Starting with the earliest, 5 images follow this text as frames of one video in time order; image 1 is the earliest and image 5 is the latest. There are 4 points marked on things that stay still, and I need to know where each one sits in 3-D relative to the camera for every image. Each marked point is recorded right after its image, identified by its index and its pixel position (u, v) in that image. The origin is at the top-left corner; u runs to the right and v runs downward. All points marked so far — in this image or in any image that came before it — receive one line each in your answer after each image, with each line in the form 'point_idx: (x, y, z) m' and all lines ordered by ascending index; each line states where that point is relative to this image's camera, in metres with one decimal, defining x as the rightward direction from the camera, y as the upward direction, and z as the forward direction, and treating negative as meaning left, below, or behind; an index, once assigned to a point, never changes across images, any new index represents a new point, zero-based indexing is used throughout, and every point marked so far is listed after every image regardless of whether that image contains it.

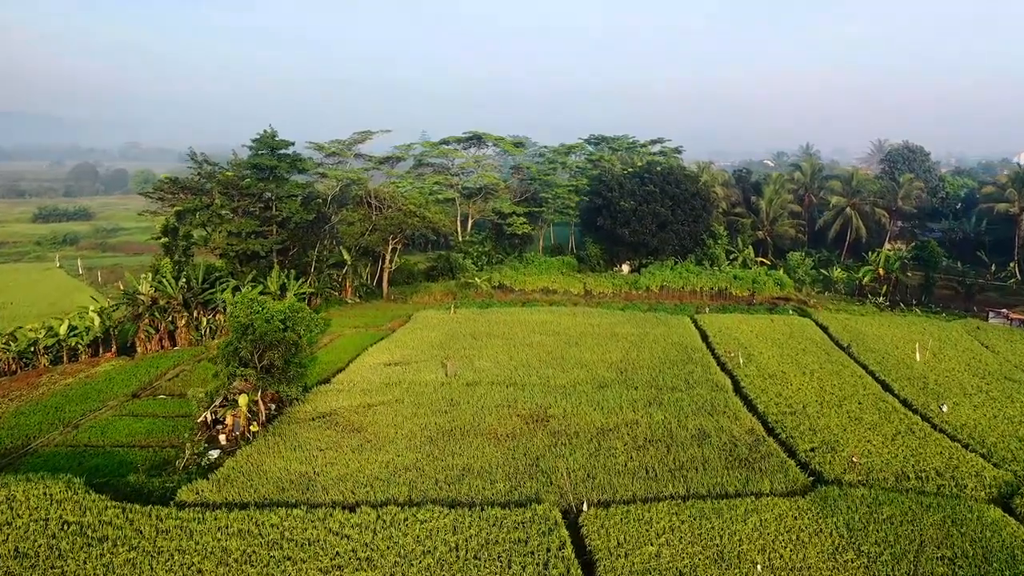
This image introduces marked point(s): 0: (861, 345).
0: (+9.6, -1.6, +17.5) m
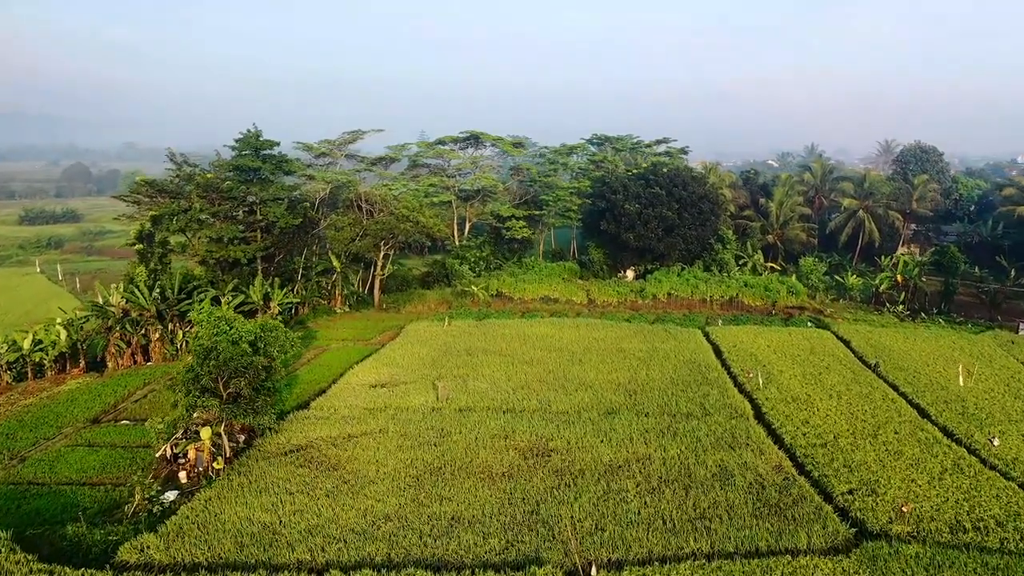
0: (+9.6, -1.9, +16.1) m
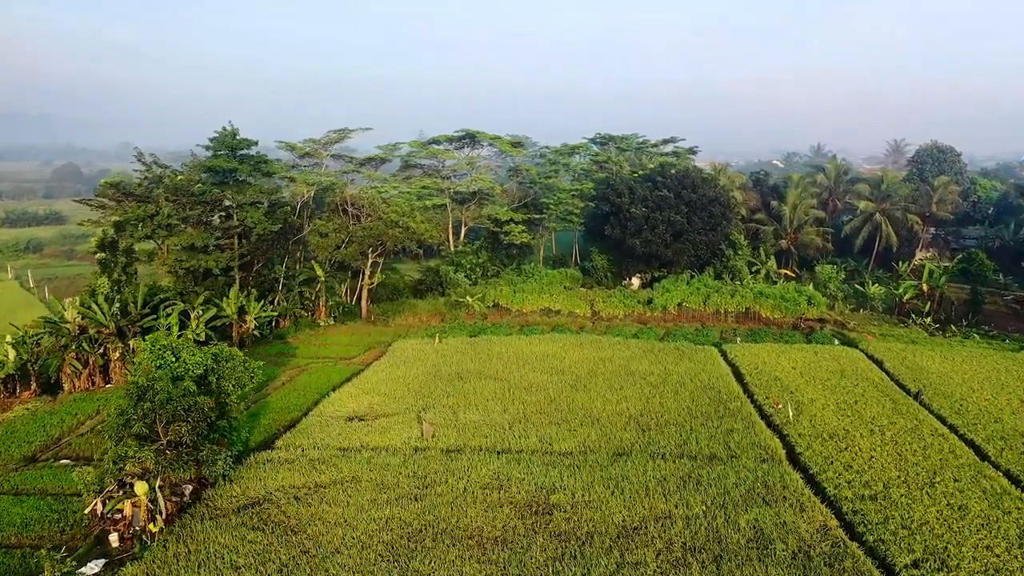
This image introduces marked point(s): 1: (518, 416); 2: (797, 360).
0: (+9.5, -2.3, +14.4) m
1: (+0.1, -2.5, +12.5) m
2: (+7.3, -1.8, +16.3) m
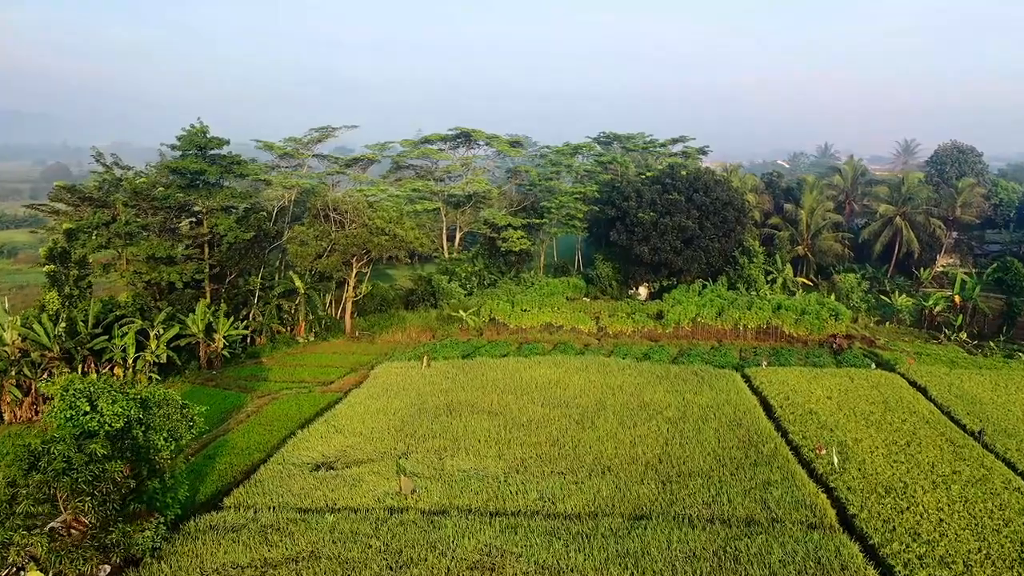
0: (+9.4, -2.7, +12.5) m
1: (+0.1, -2.9, +10.6) m
2: (+7.2, -2.3, +14.4) m
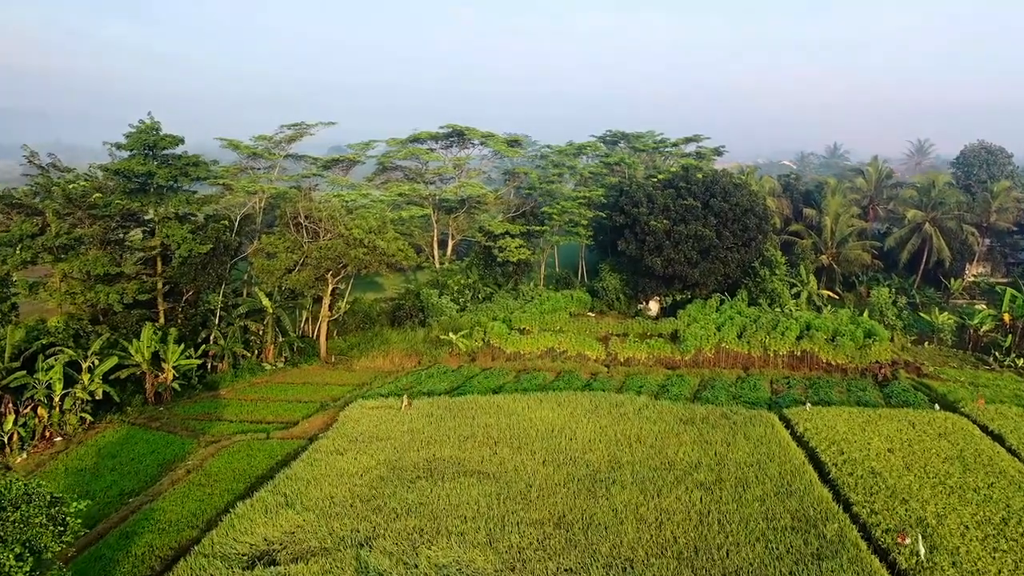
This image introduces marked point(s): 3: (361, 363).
0: (+9.3, -3.2, +10.1) m
1: (0.0, -3.5, +8.2) m
2: (+7.2, -2.8, +12.0) m
3: (-4.2, -2.1, +18.0) m
